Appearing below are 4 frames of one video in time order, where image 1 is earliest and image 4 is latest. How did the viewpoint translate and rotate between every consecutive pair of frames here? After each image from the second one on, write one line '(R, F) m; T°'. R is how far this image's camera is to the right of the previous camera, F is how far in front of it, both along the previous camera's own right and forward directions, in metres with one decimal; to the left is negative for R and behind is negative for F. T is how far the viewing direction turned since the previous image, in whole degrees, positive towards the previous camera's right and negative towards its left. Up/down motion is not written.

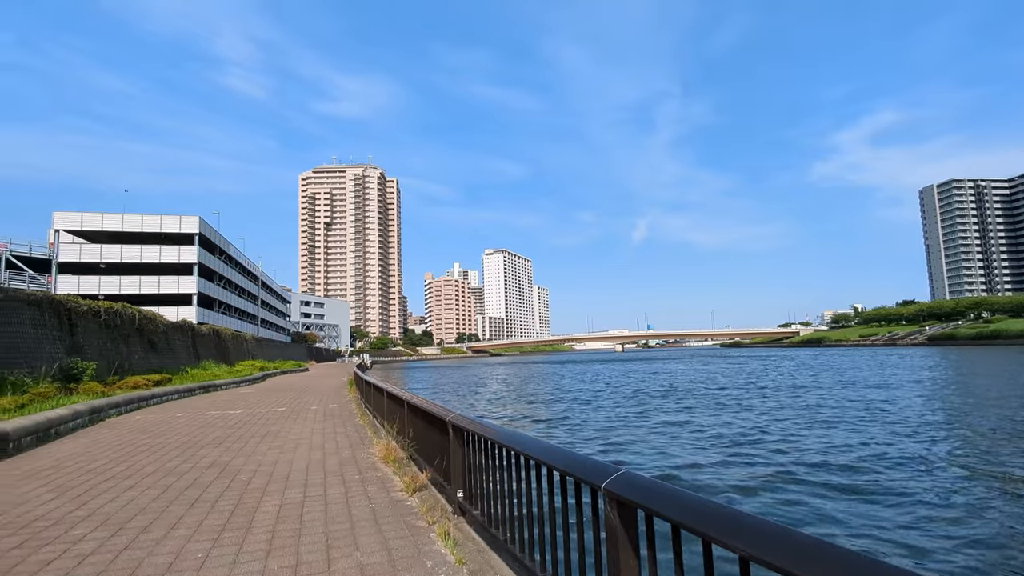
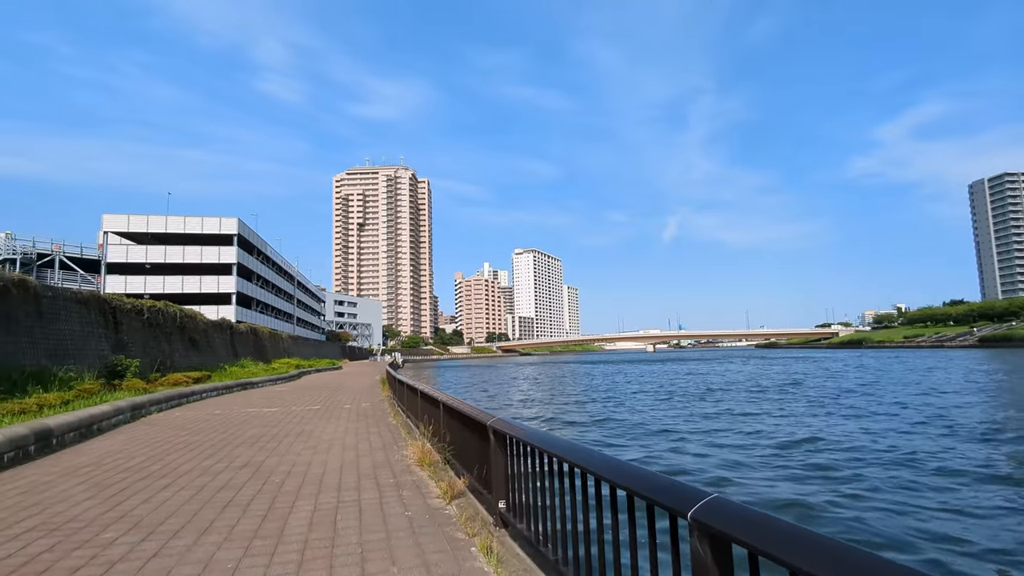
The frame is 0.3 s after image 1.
(-0.1, +0.2) m; -3°
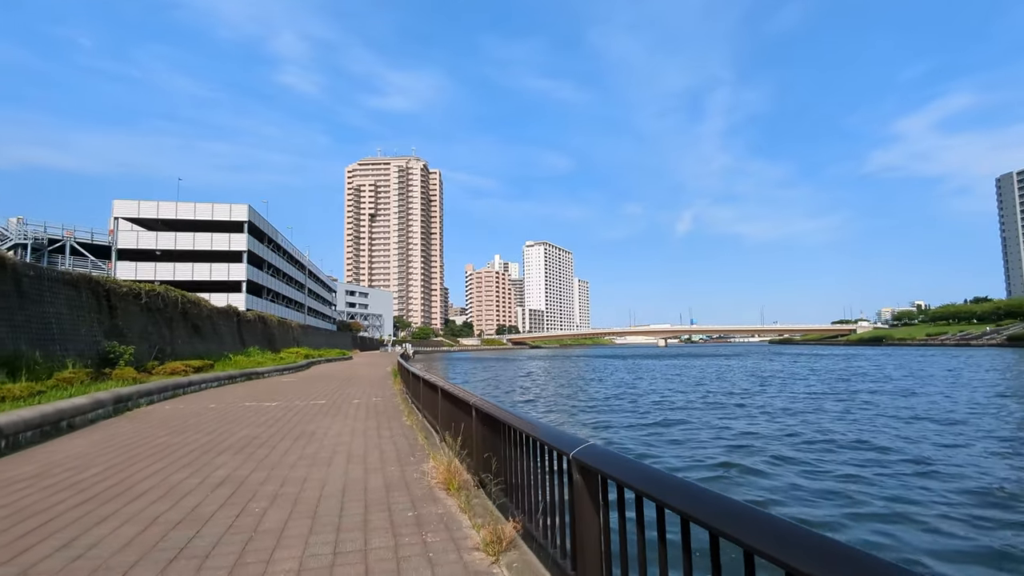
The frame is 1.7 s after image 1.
(-0.4, +1.5) m; -1°
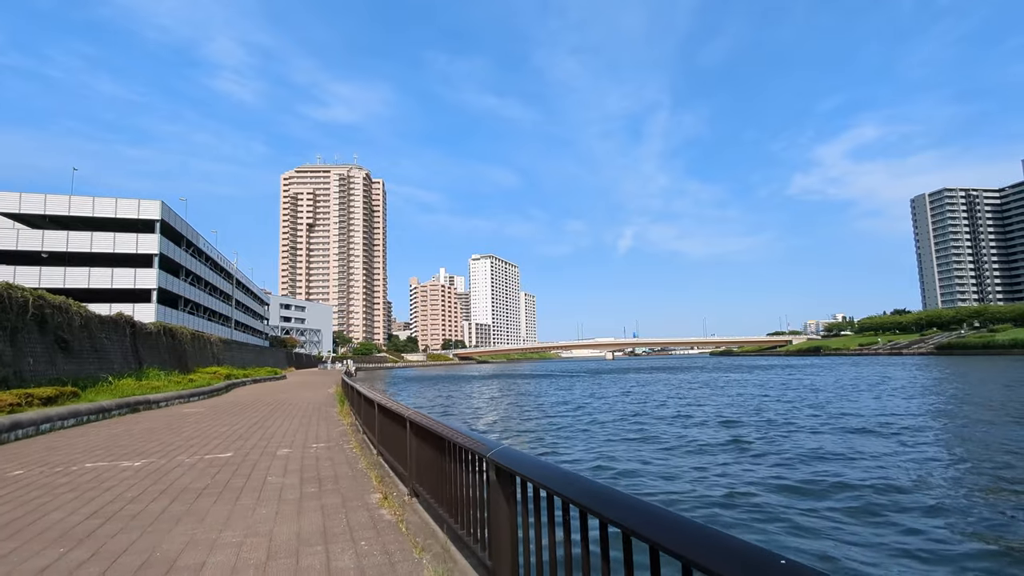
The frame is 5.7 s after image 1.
(-1.2, +5.1) m; +5°
